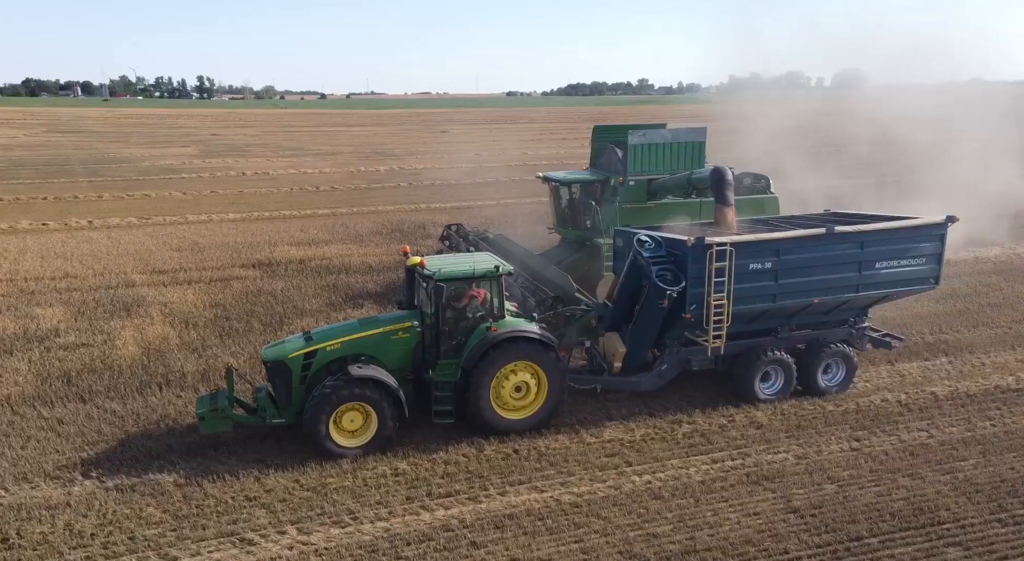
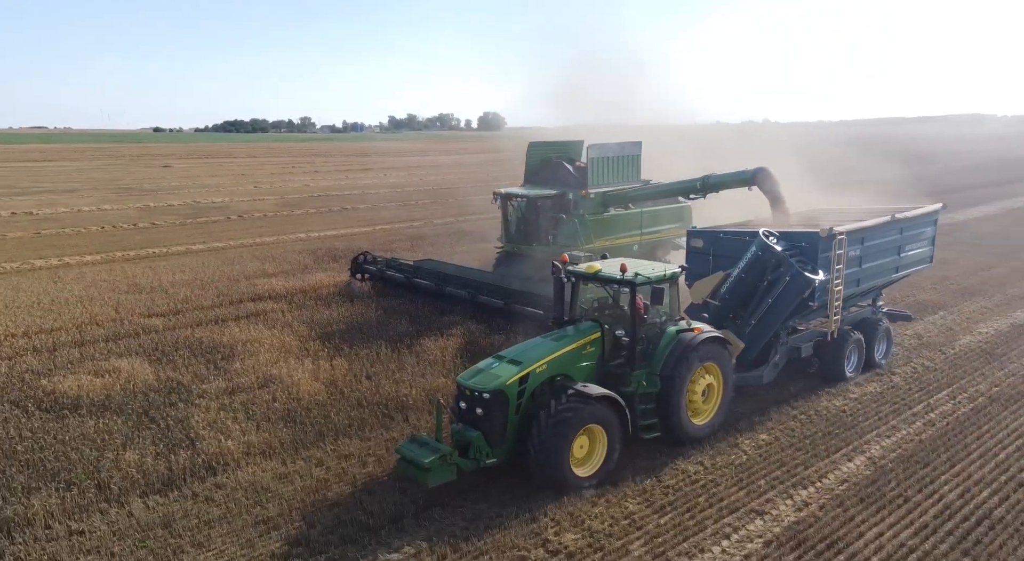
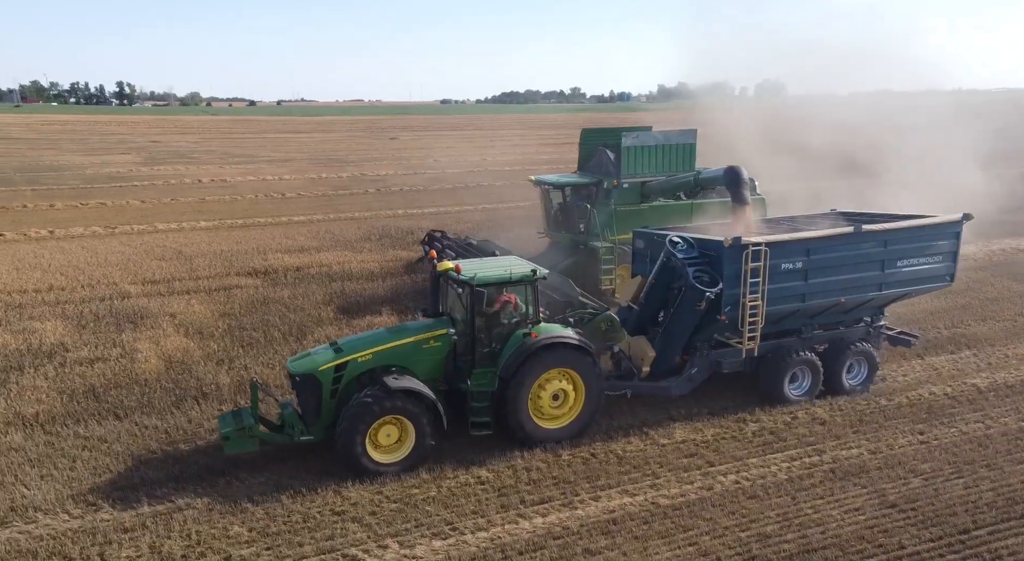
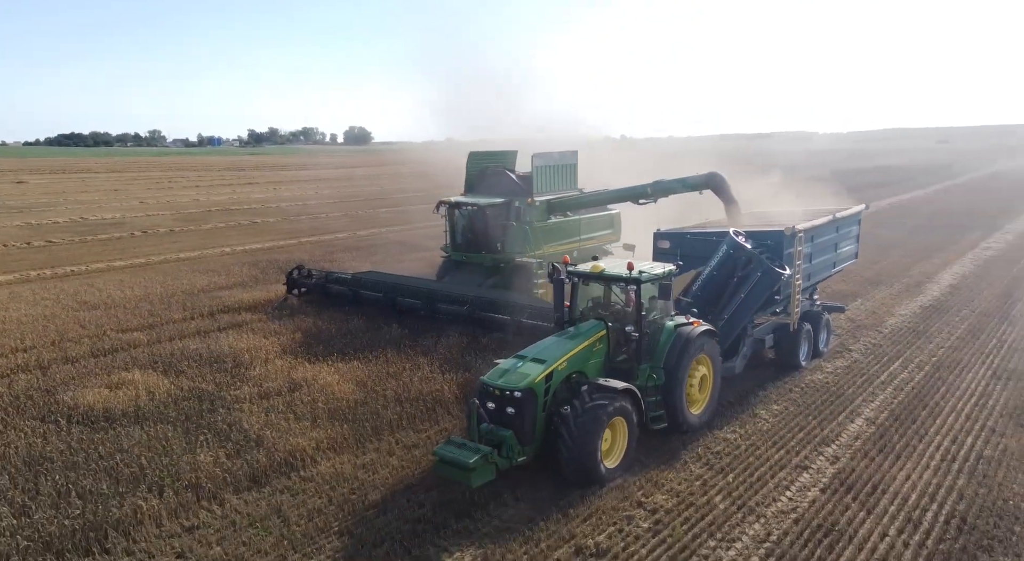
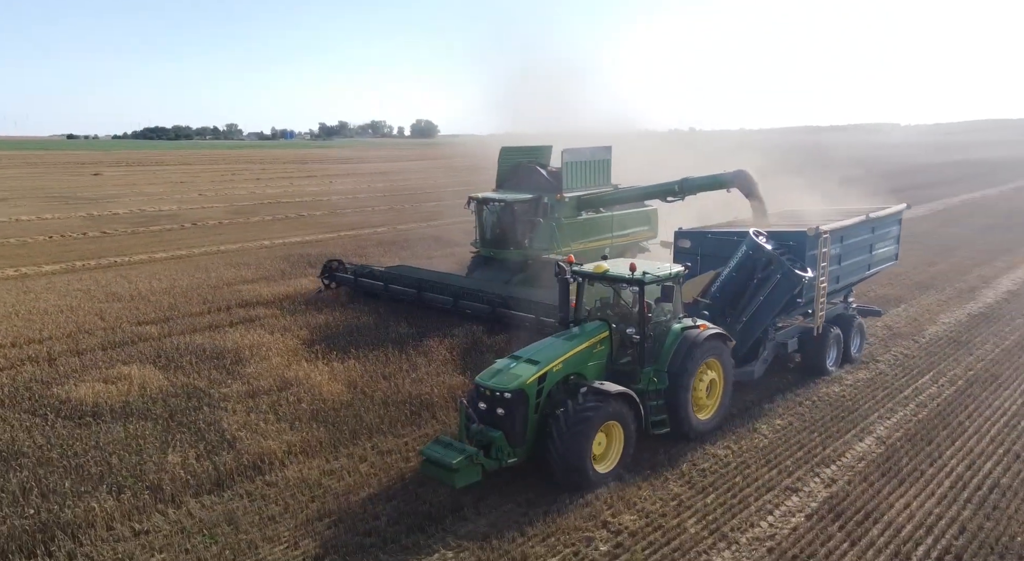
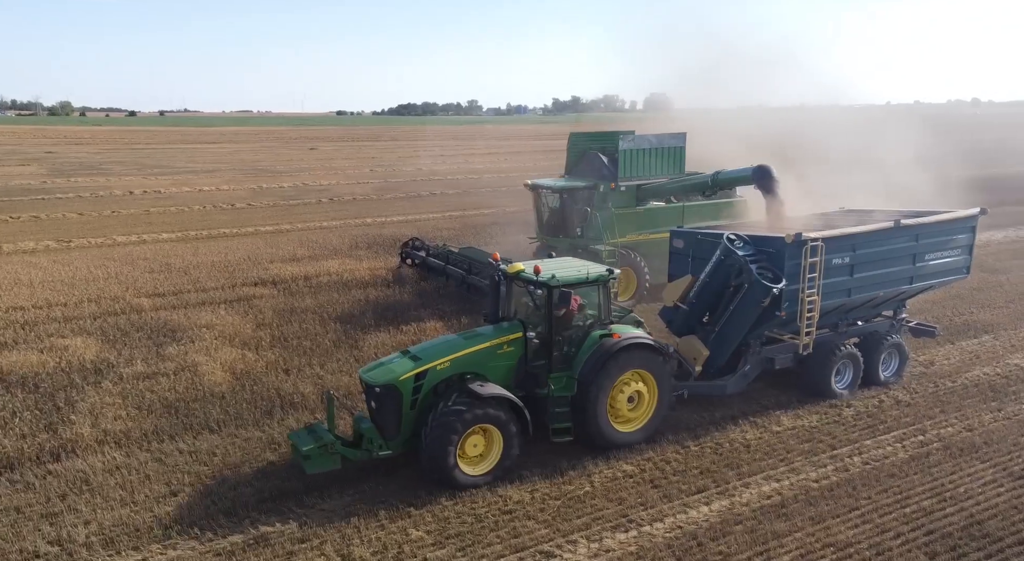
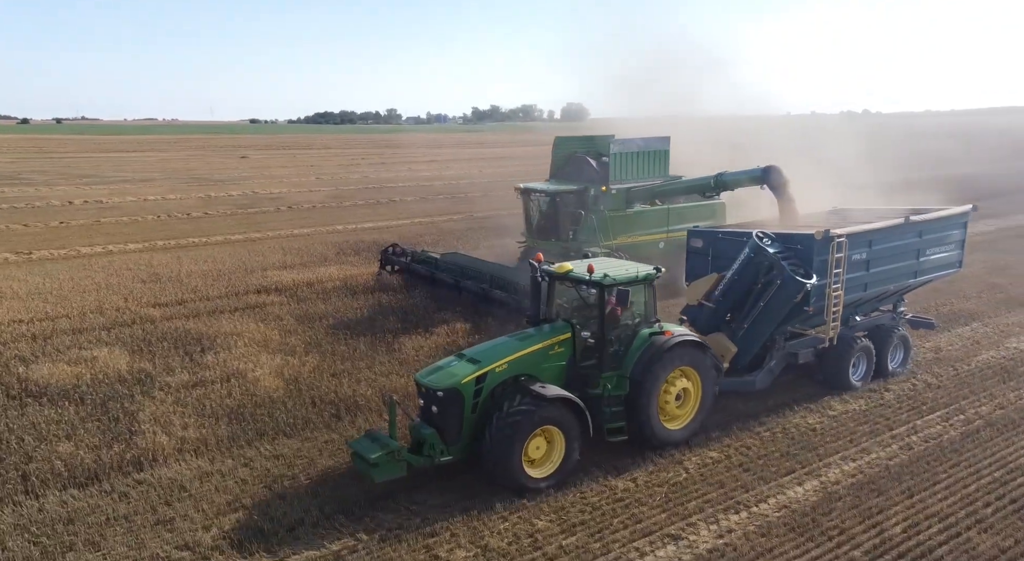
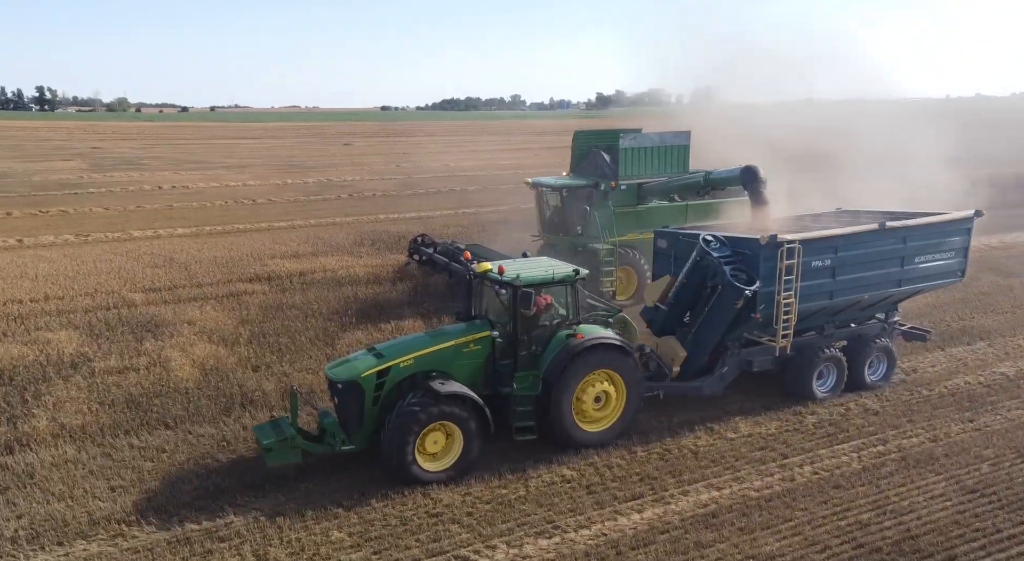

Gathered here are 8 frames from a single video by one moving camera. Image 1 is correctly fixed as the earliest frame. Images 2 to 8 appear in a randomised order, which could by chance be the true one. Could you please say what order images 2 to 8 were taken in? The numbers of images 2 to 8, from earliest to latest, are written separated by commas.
3, 8, 6, 7, 2, 5, 4
